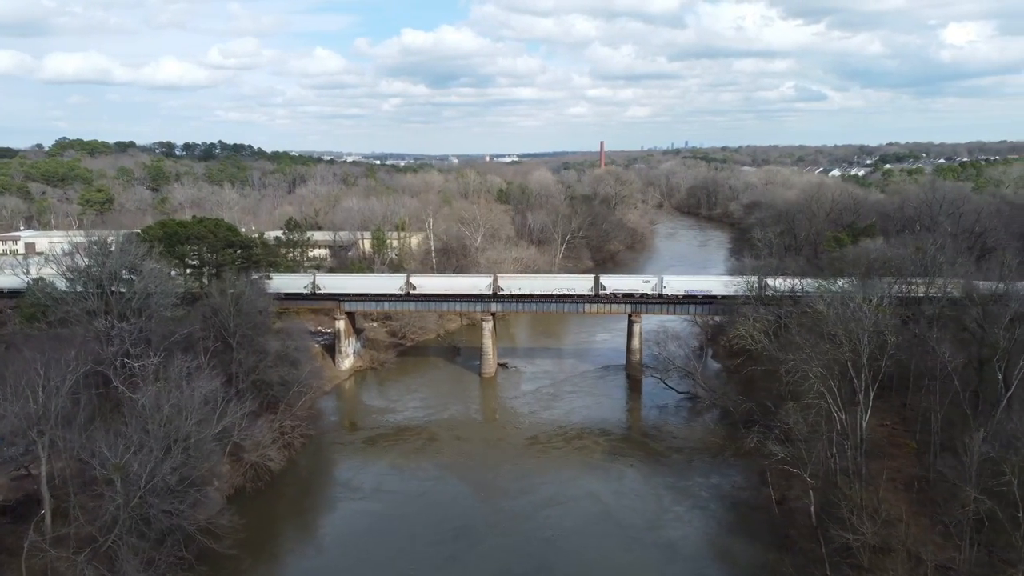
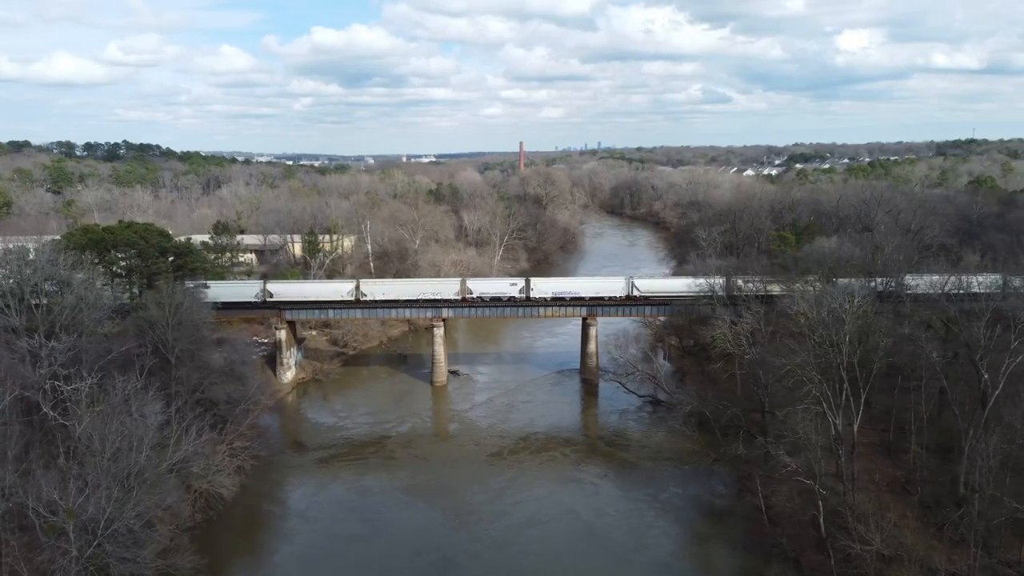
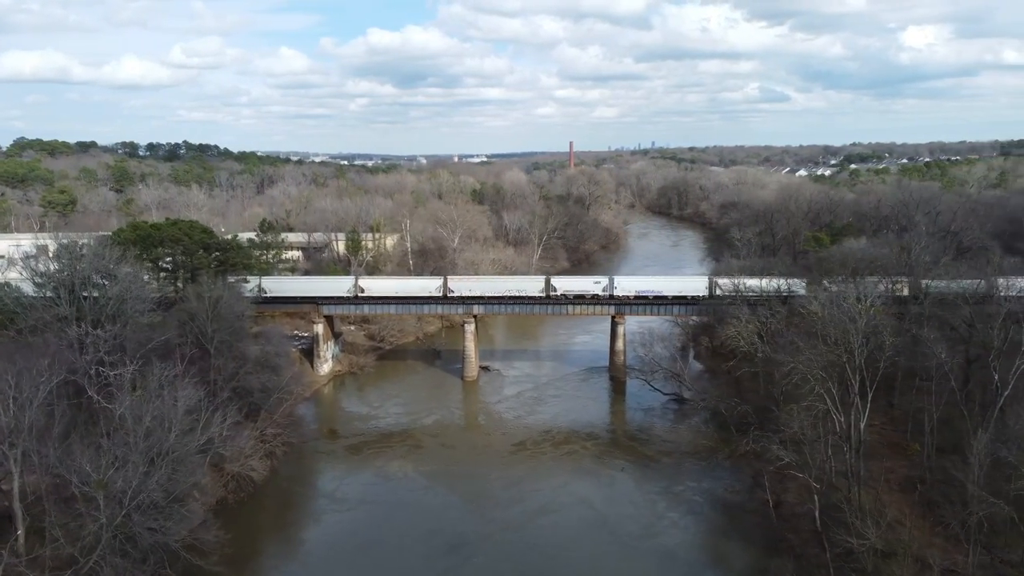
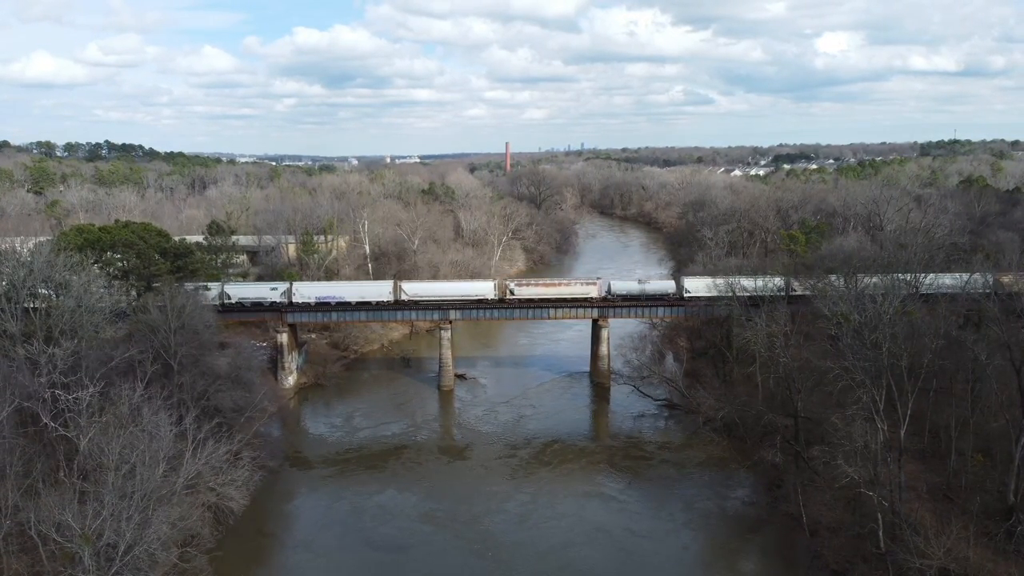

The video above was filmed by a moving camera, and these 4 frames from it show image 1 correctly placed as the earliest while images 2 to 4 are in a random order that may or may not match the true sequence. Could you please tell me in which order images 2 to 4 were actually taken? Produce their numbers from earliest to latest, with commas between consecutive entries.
3, 2, 4
